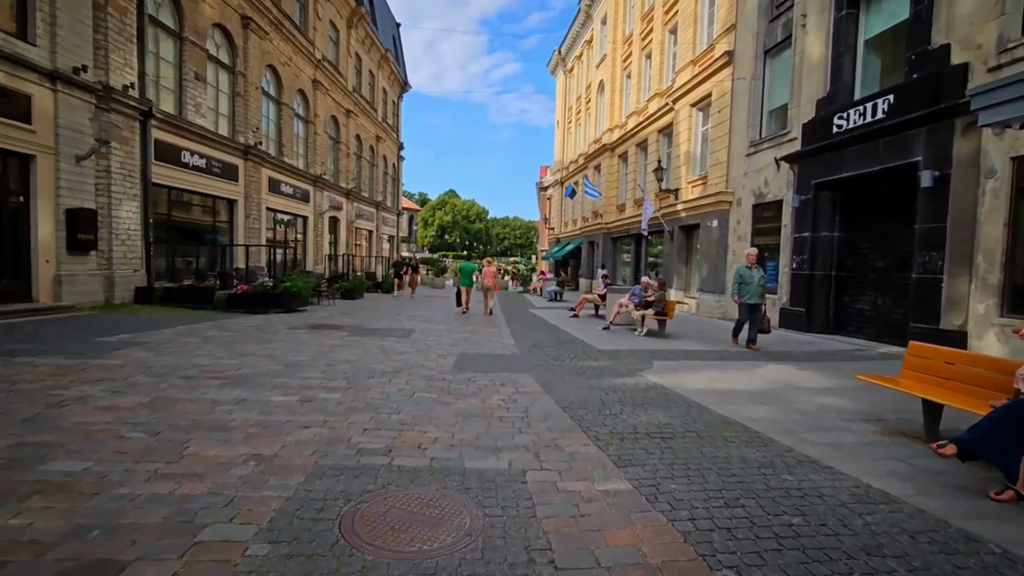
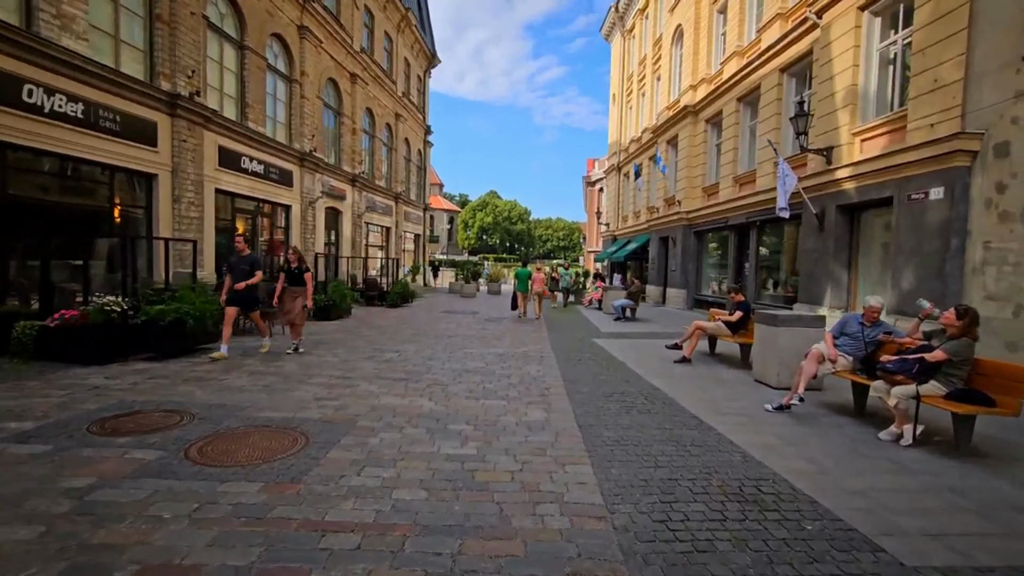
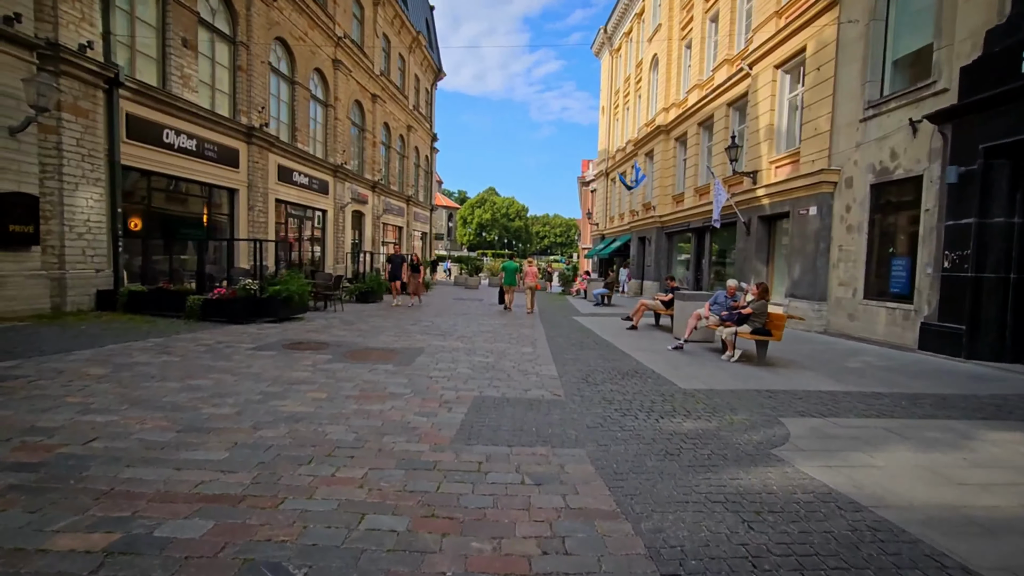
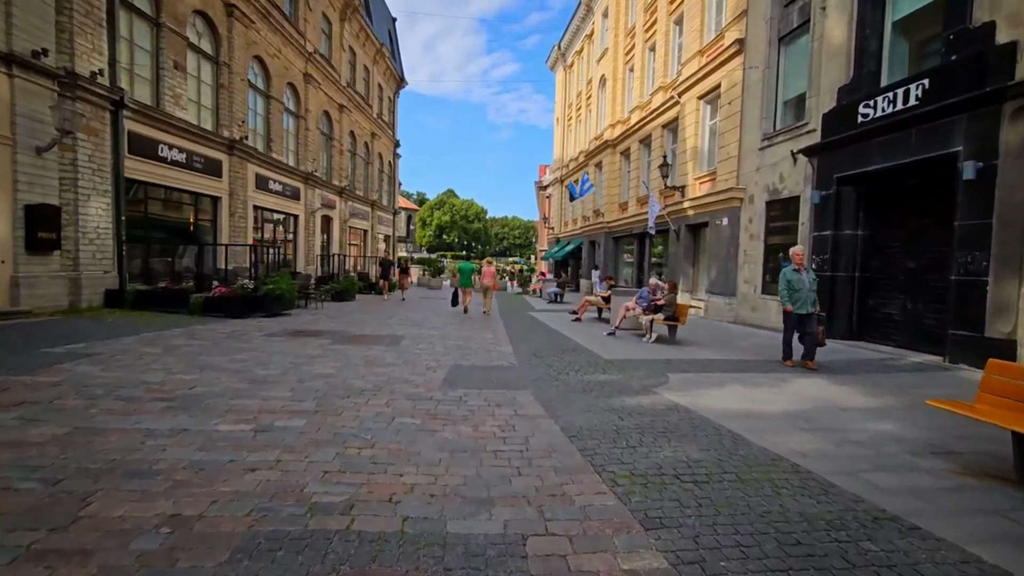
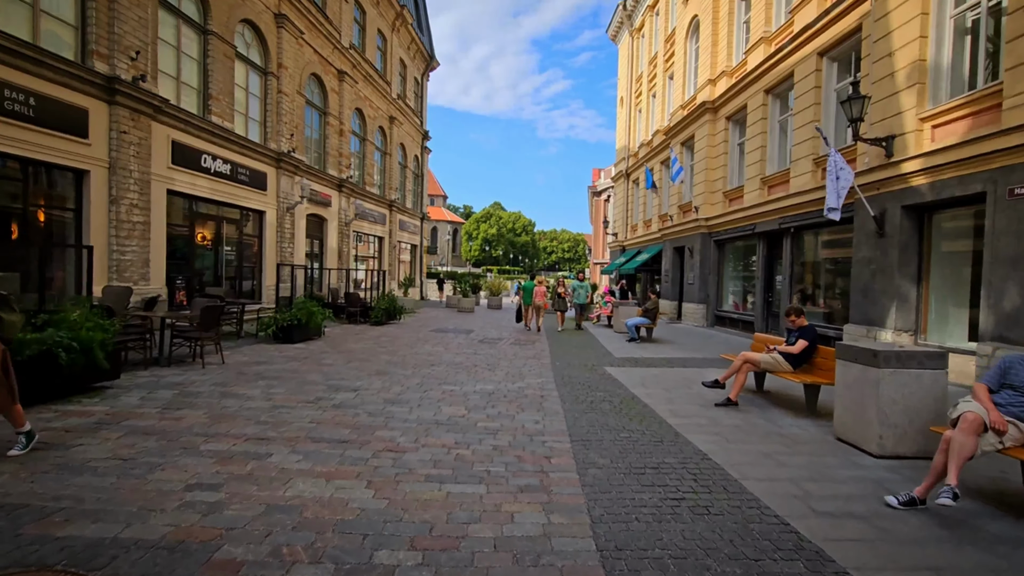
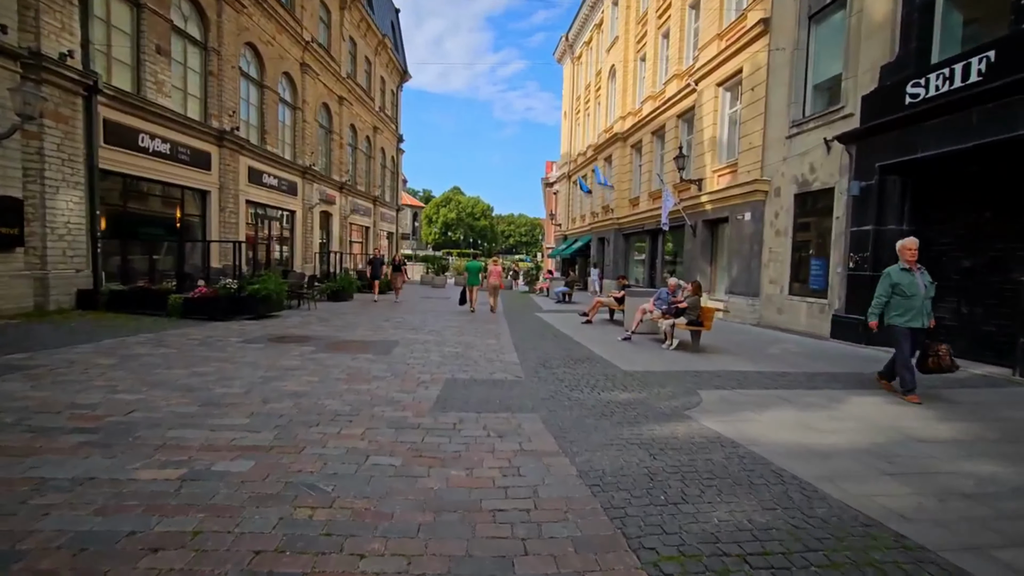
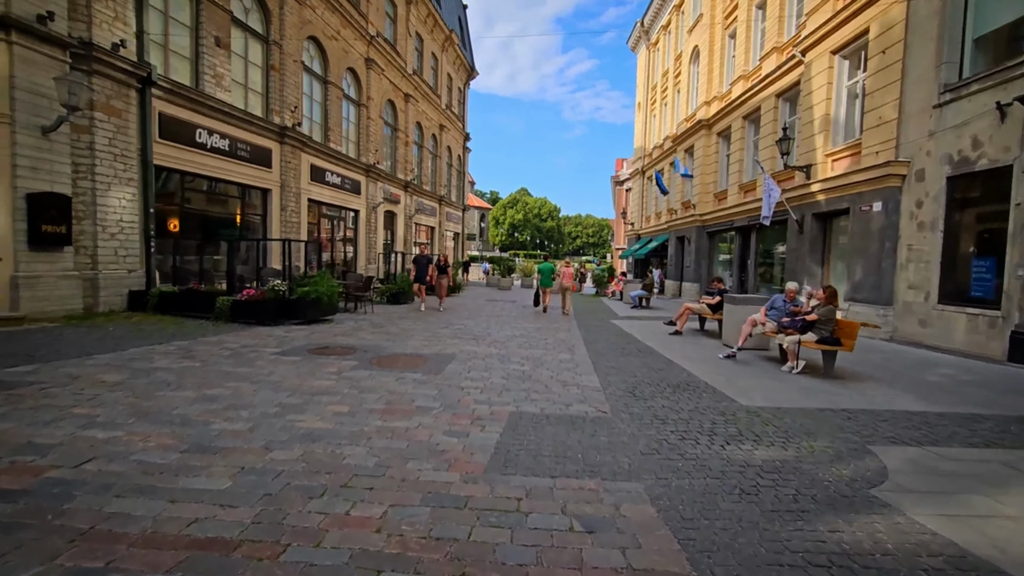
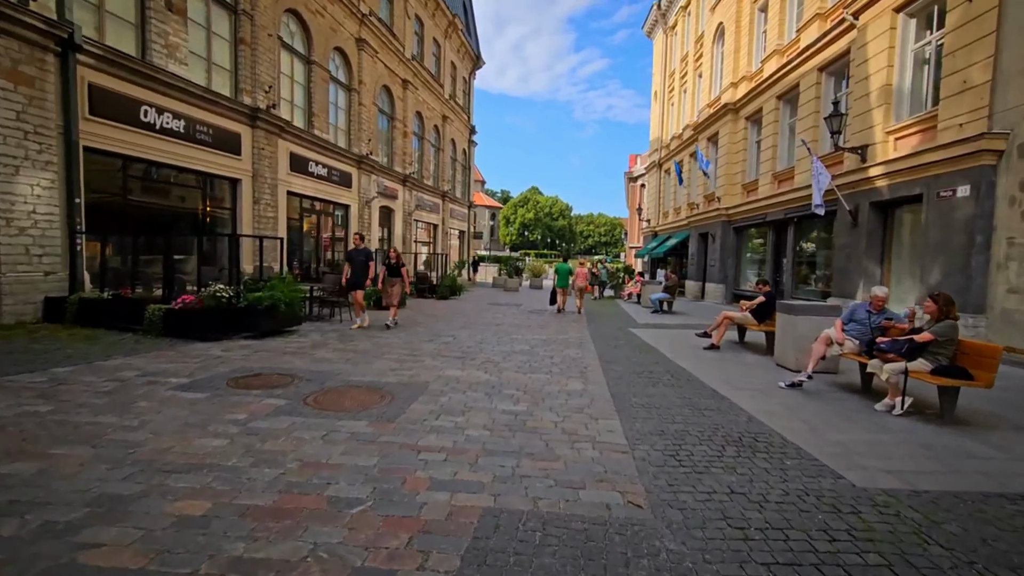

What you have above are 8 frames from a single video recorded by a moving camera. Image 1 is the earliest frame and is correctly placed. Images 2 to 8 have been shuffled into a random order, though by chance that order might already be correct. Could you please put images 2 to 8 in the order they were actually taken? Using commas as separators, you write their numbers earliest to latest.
4, 6, 3, 7, 8, 2, 5
